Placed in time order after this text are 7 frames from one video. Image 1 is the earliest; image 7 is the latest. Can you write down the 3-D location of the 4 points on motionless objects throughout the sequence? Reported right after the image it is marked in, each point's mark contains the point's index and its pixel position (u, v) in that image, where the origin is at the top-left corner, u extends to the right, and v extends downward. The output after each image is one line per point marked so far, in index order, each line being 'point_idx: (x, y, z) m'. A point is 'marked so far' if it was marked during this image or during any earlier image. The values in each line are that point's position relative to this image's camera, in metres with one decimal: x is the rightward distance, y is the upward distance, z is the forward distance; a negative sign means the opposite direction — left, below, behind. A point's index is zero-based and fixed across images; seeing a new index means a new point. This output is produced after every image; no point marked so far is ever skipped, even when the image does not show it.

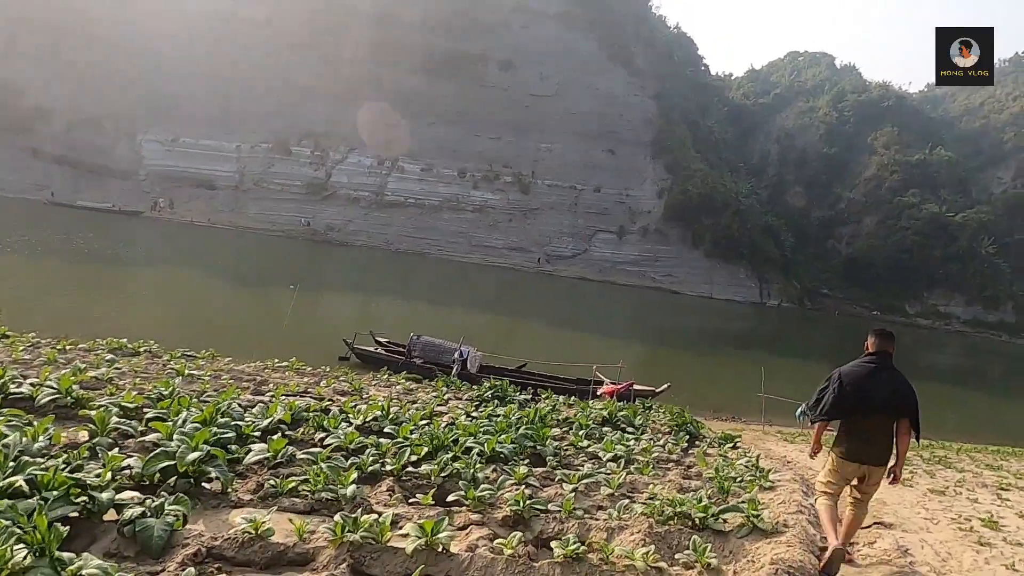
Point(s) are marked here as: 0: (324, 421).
0: (-1.4, -0.9, +4.3) m
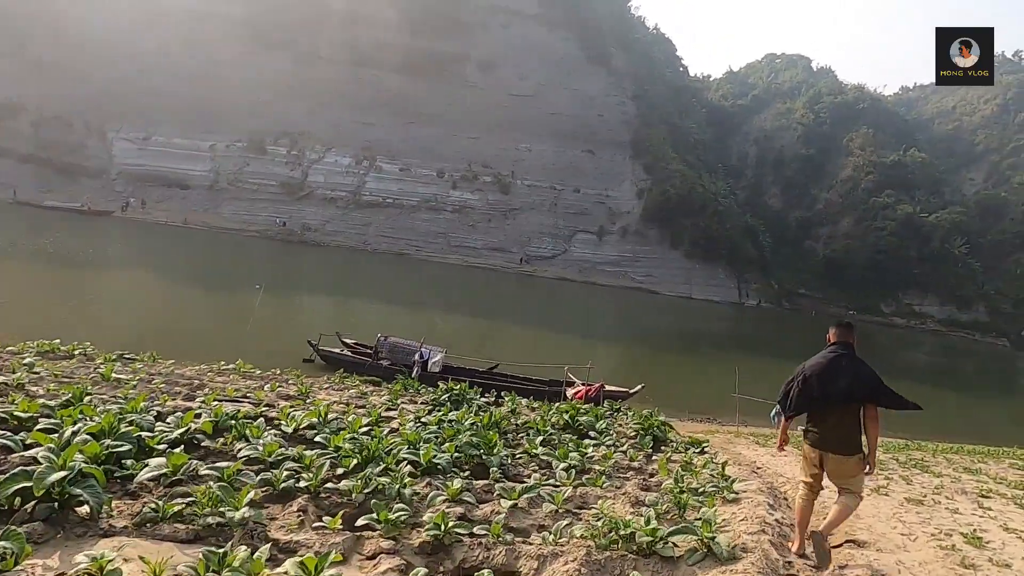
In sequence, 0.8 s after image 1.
0: (-1.7, -0.9, +3.9) m
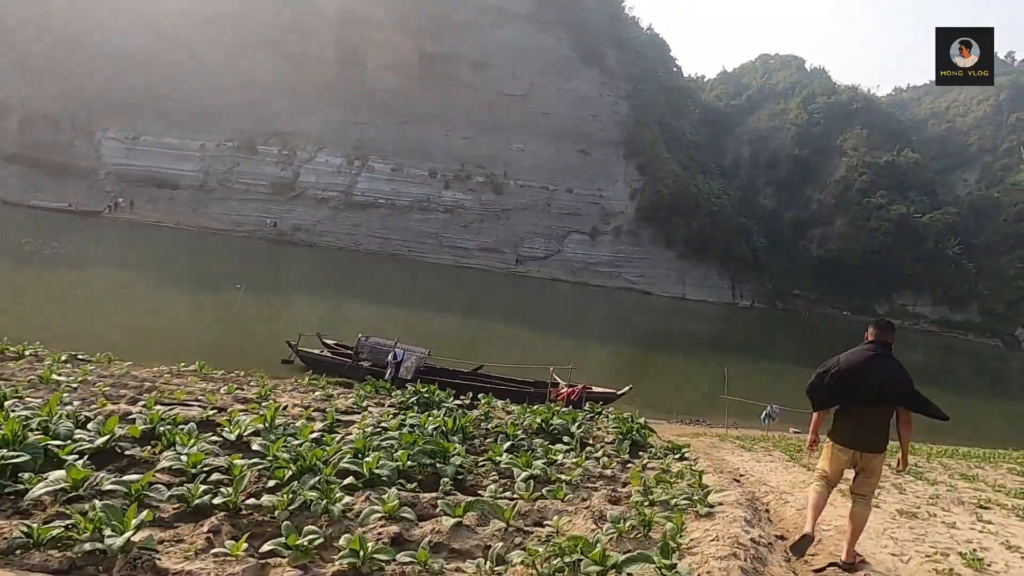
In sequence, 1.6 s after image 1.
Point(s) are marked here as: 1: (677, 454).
0: (-2.0, -0.9, +3.6) m
1: (+1.4, -1.4, +4.9) m
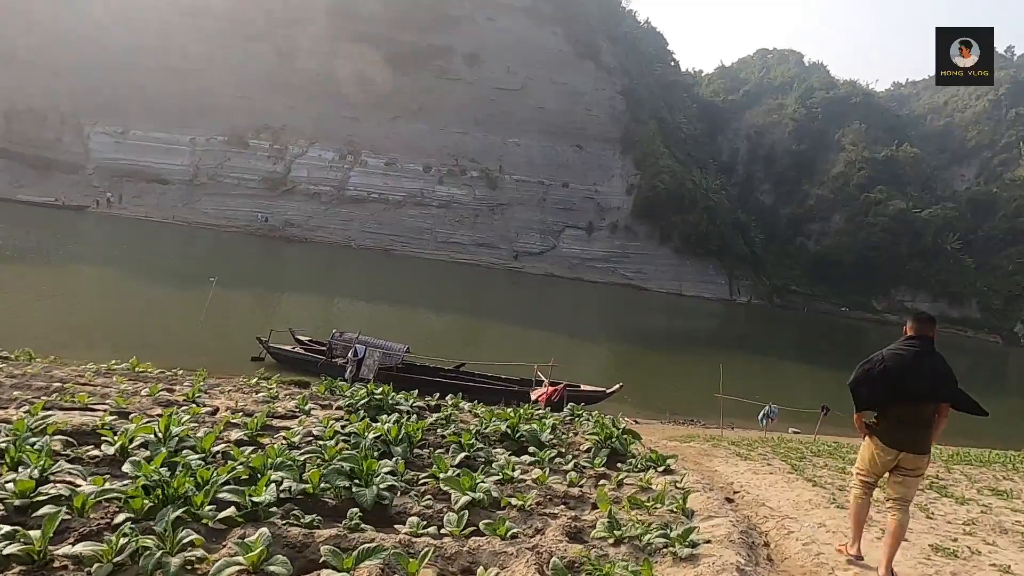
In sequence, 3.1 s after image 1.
0: (-2.3, -0.8, +2.9) m
1: (+1.1, -1.3, +4.2) m
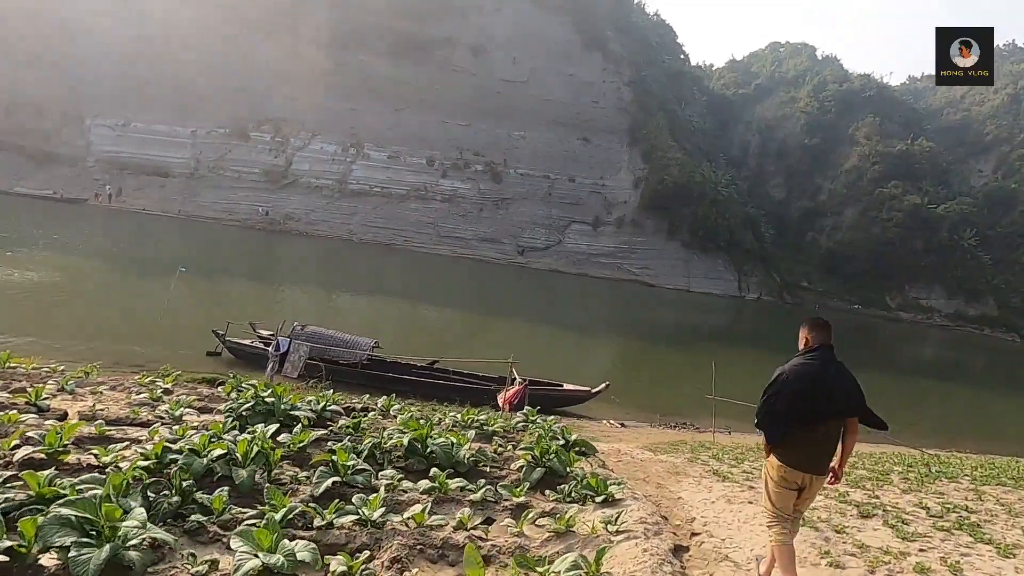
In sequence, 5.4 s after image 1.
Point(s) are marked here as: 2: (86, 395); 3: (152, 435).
0: (-2.8, -0.6, +1.9) m
1: (+0.5, -1.1, +3.2) m
2: (-3.2, -0.8, +4.7) m
3: (-2.0, -0.8, +3.3) m
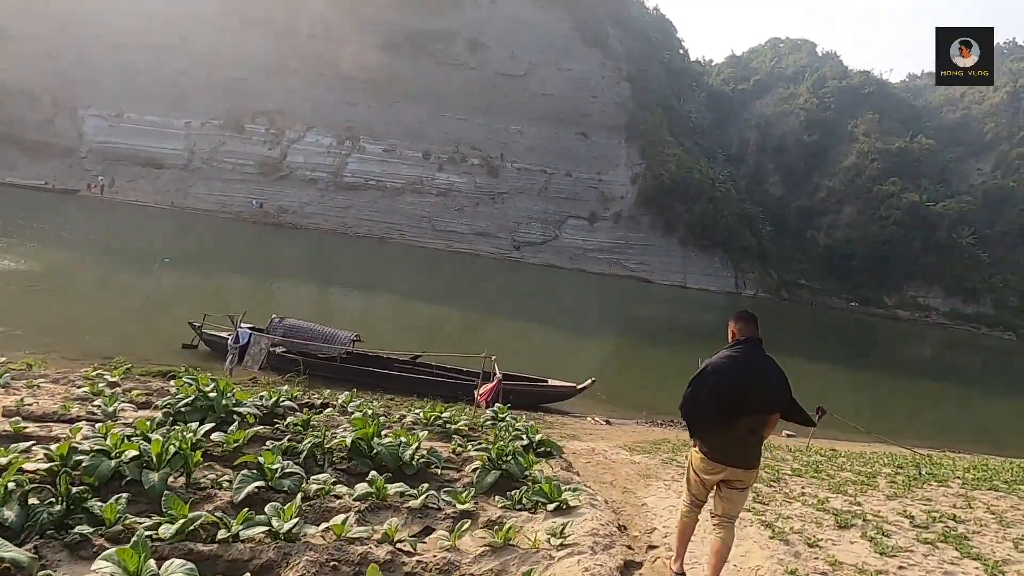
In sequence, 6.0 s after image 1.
0: (-3.1, -0.6, +1.7) m
1: (+0.2, -1.1, +3.0) m
2: (-3.5, -0.7, +4.4) m
3: (-2.3, -0.7, +3.1) m
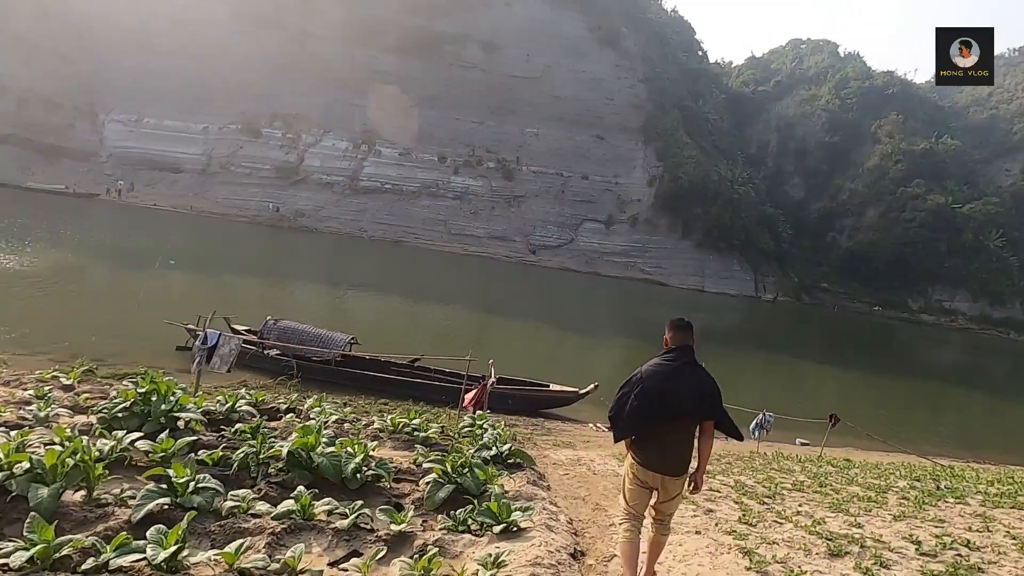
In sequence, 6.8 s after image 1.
0: (-3.4, -0.5, +1.4) m
1: (0.0, -1.0, +2.6) m
2: (-3.7, -0.7, +4.2) m
3: (-2.5, -0.7, +2.8) m
